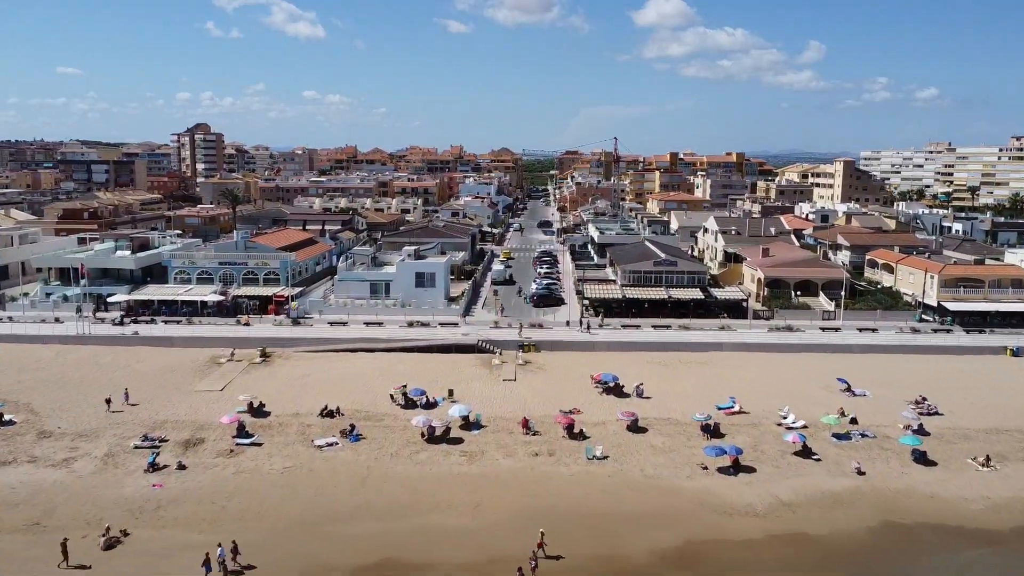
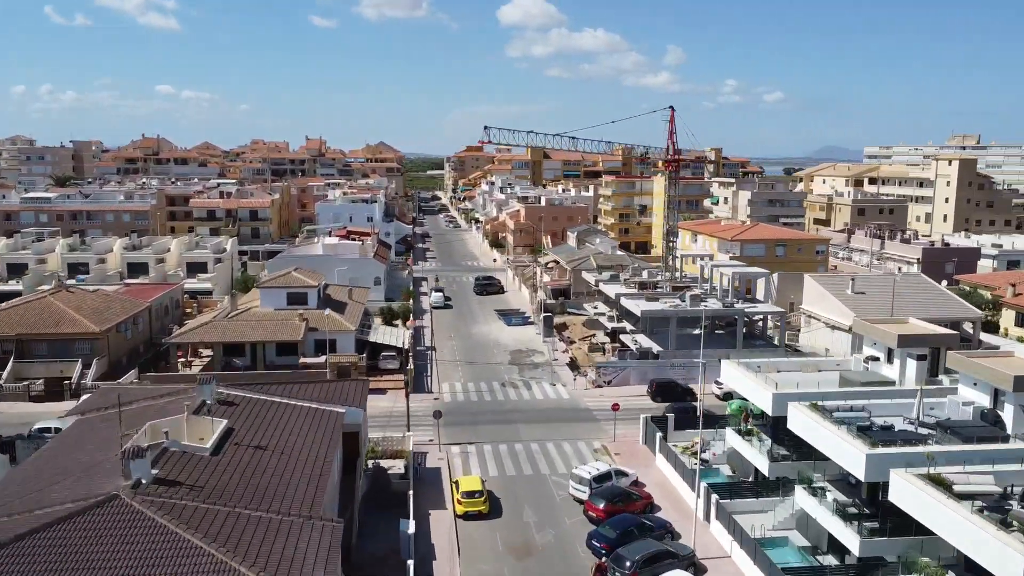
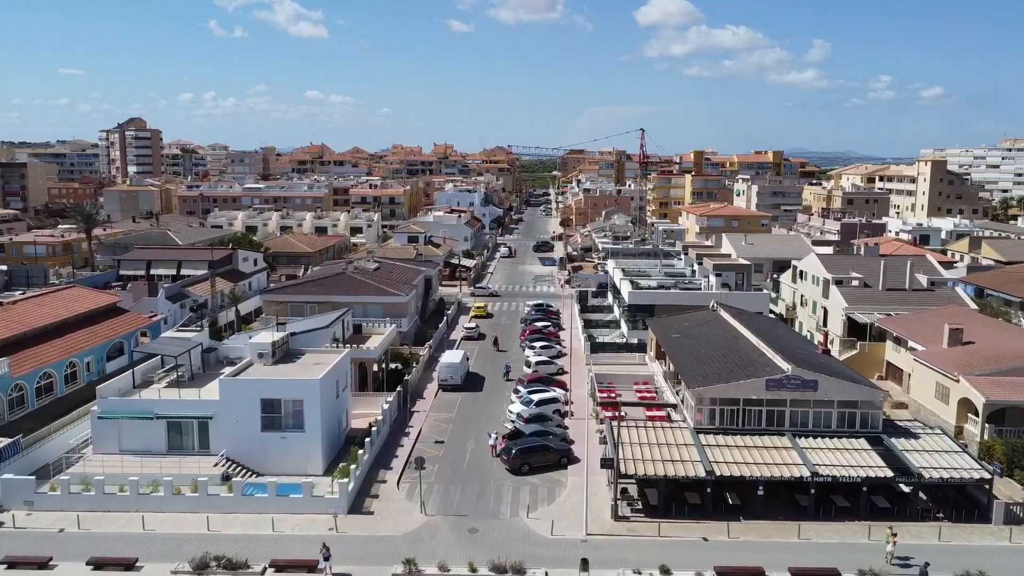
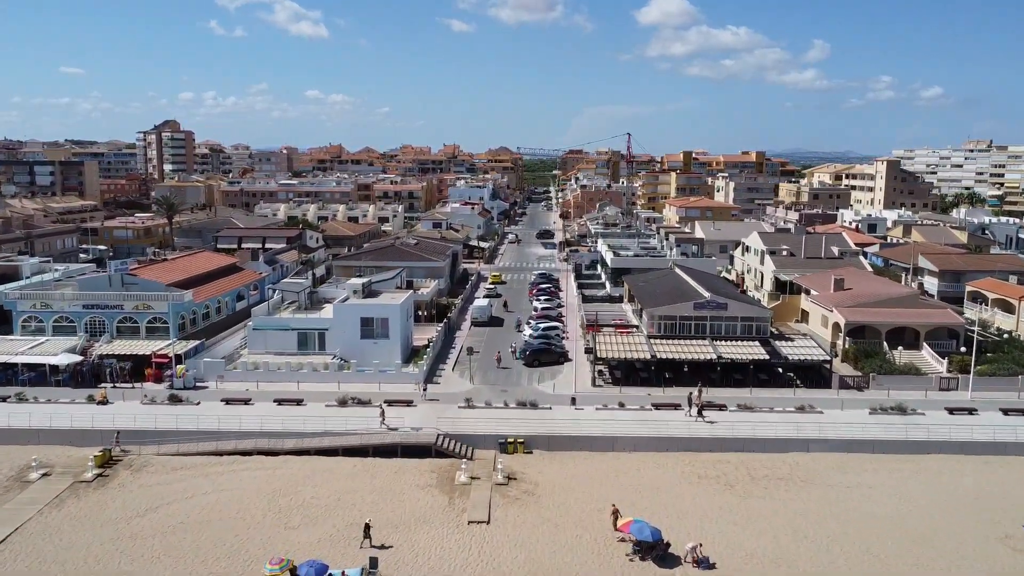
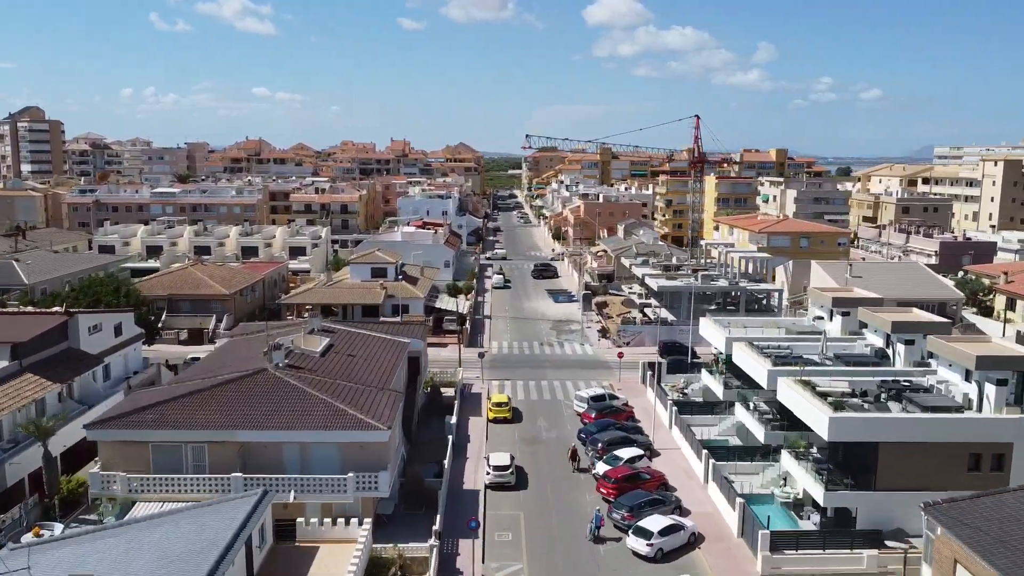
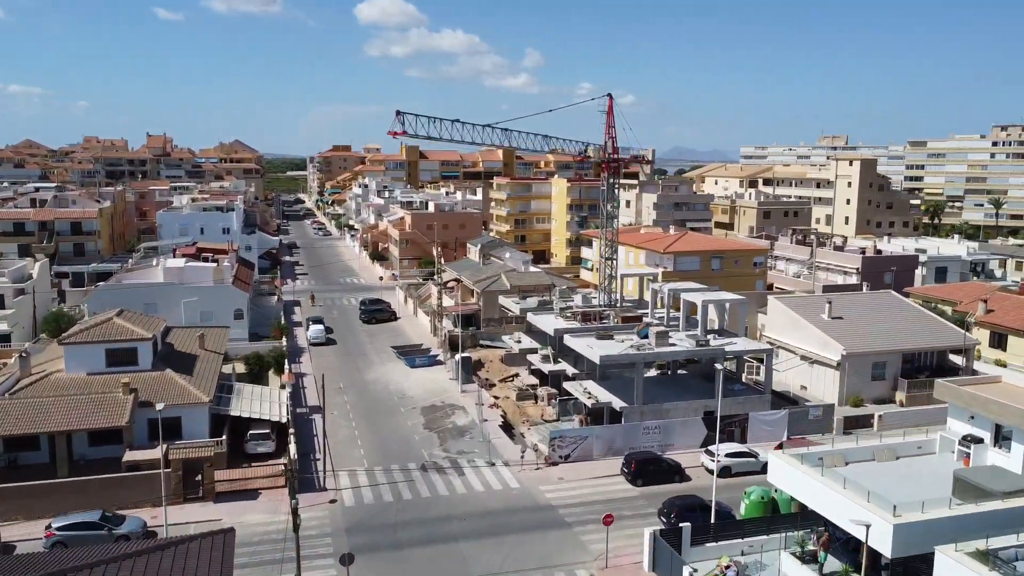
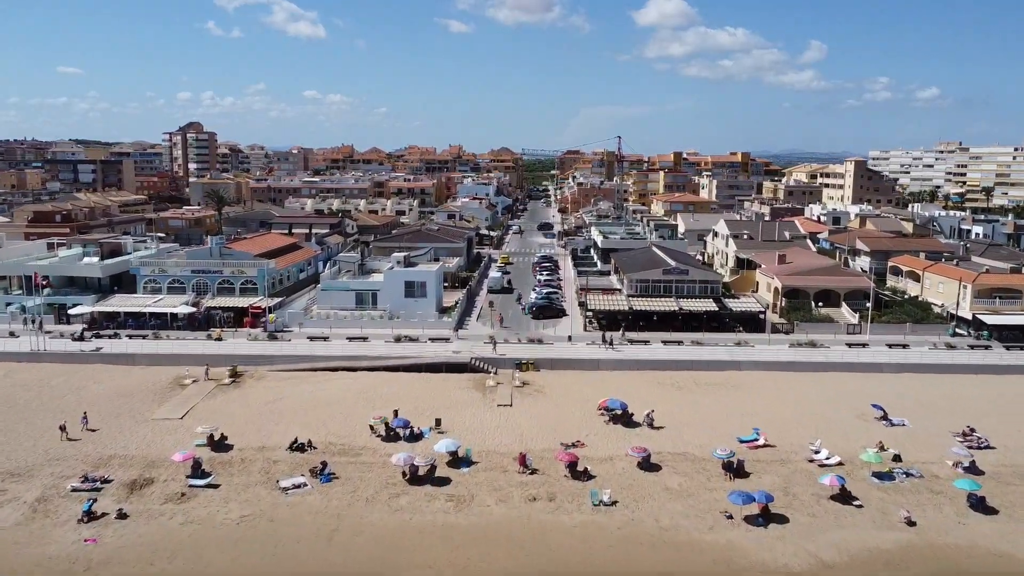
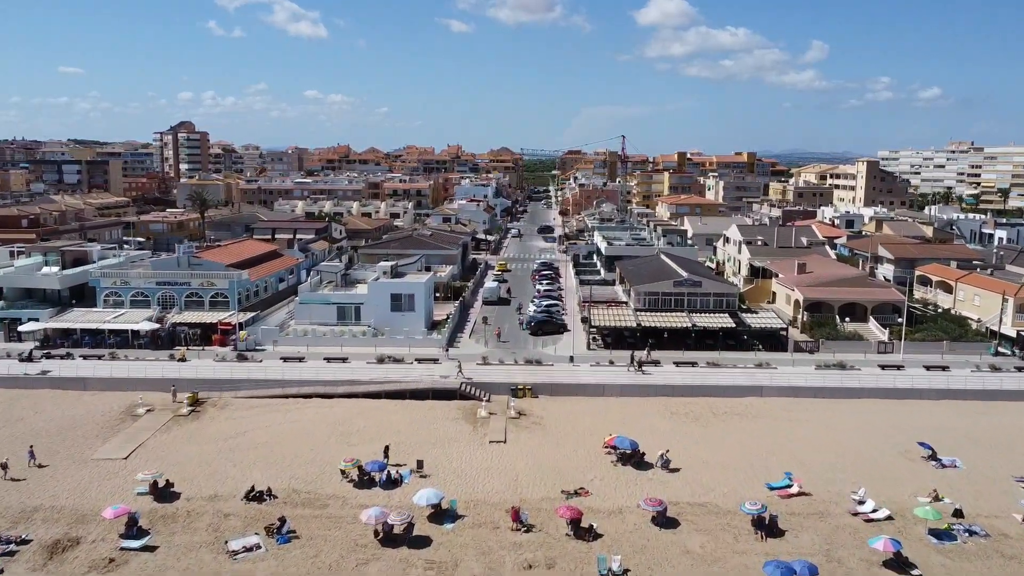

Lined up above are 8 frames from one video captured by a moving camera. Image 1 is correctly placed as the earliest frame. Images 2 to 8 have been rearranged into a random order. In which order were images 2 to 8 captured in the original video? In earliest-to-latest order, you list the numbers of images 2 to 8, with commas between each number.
7, 8, 4, 3, 5, 2, 6
